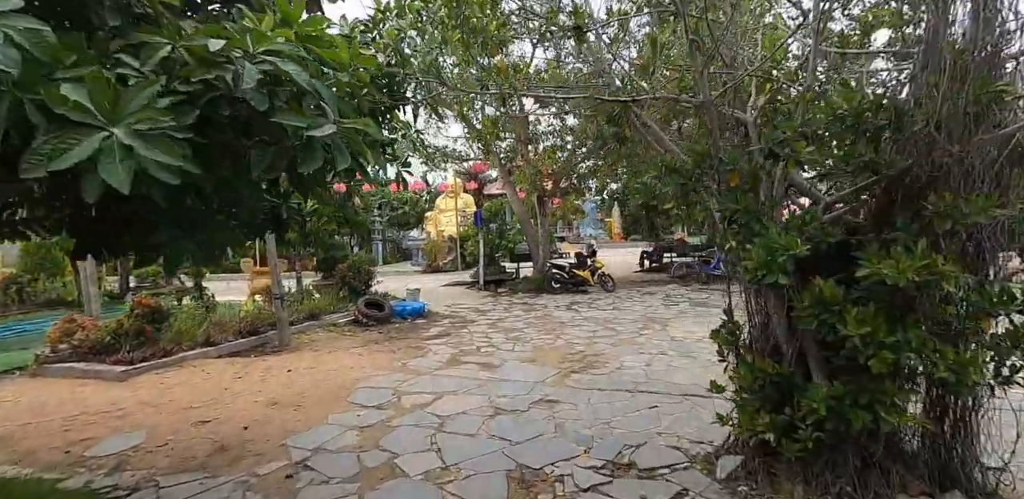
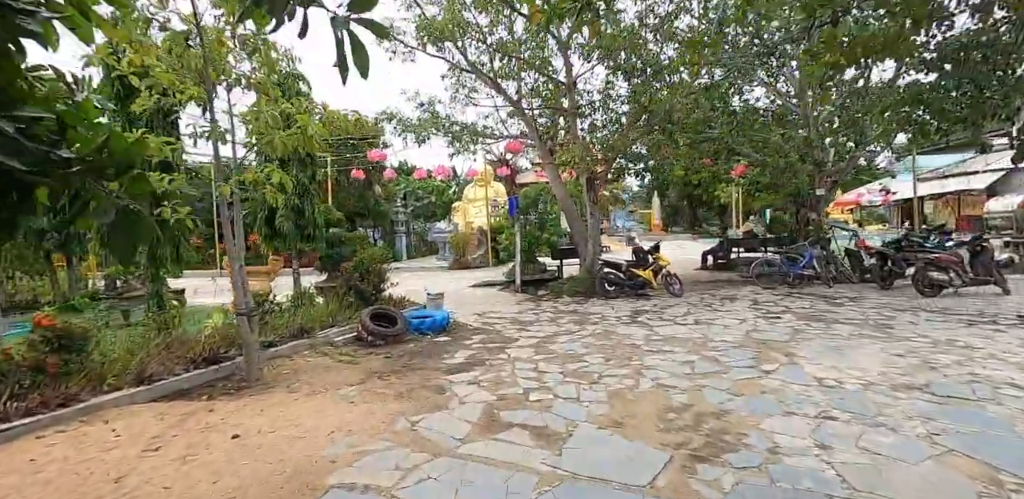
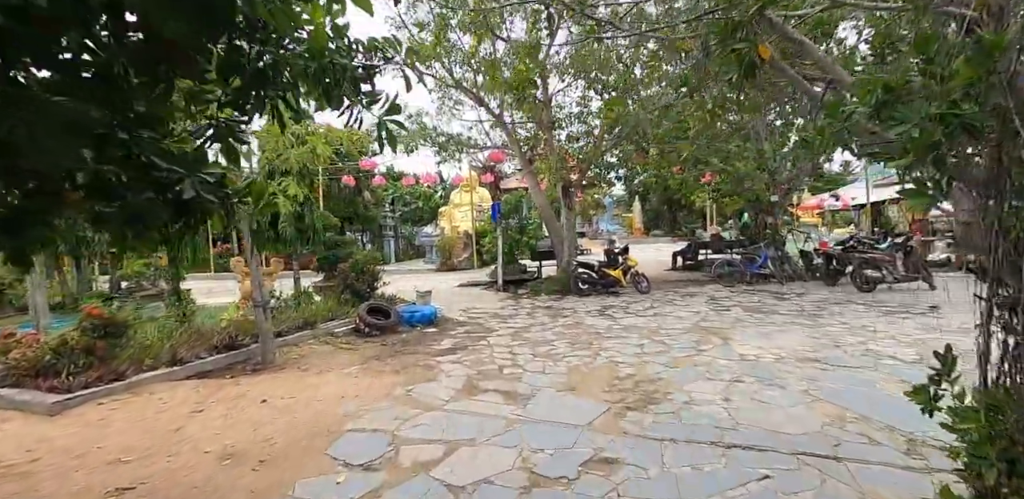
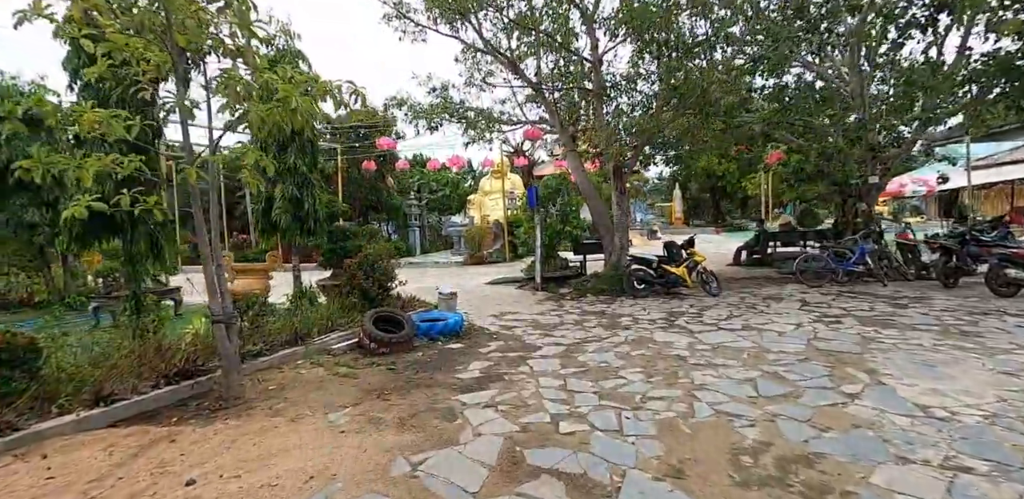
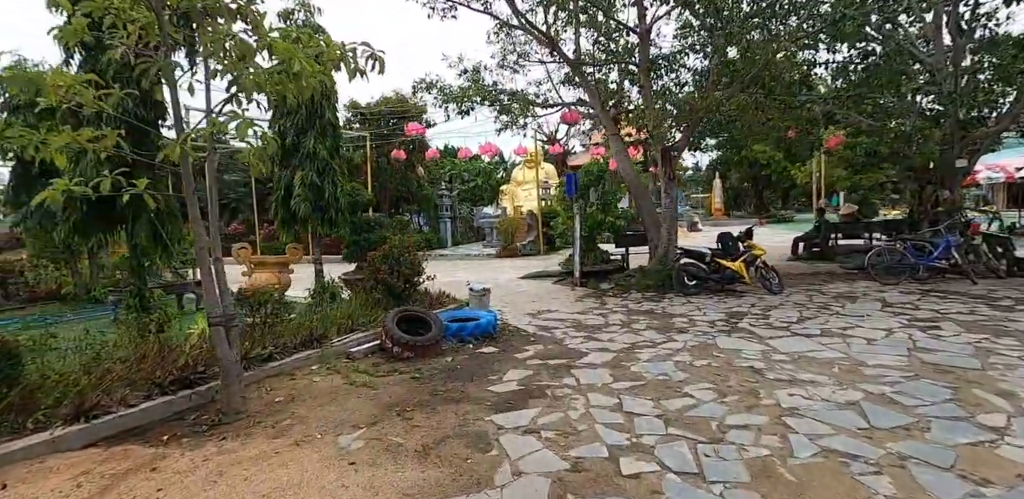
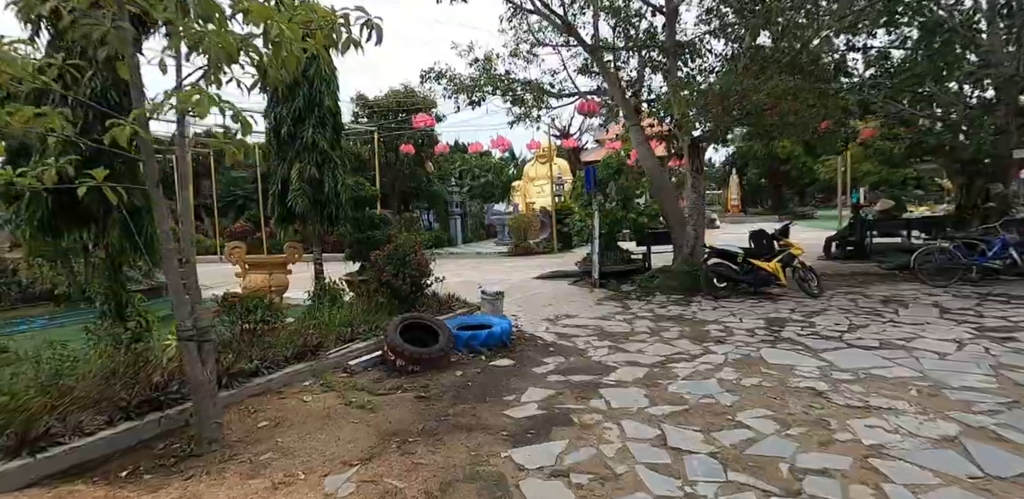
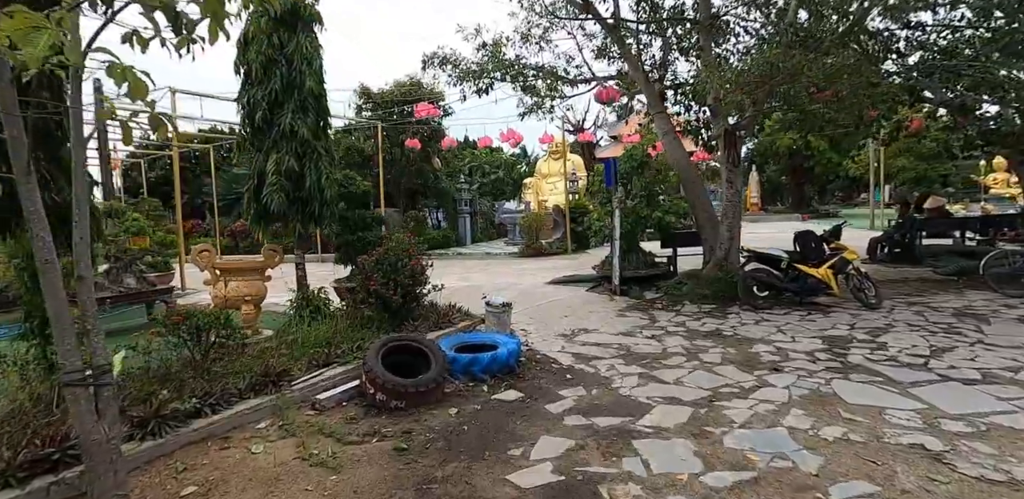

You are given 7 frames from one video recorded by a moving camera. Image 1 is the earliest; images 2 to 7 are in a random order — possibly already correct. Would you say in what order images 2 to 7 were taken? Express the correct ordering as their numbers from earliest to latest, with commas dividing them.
3, 2, 4, 5, 6, 7
